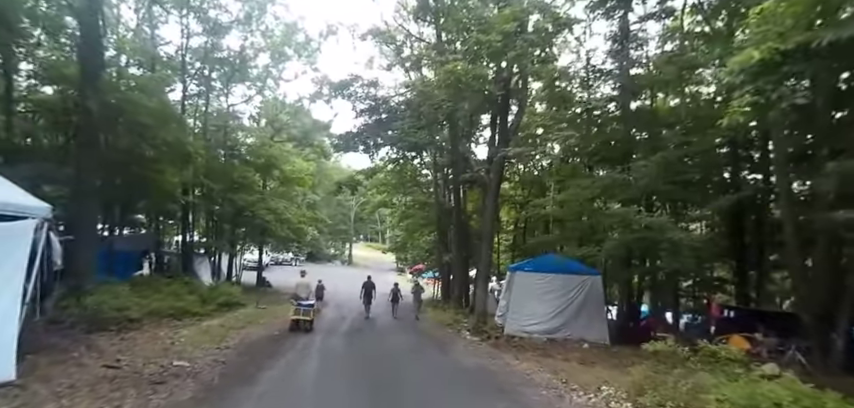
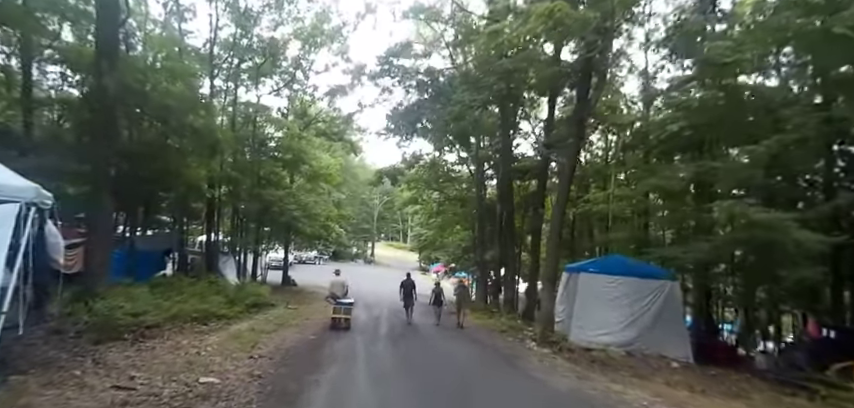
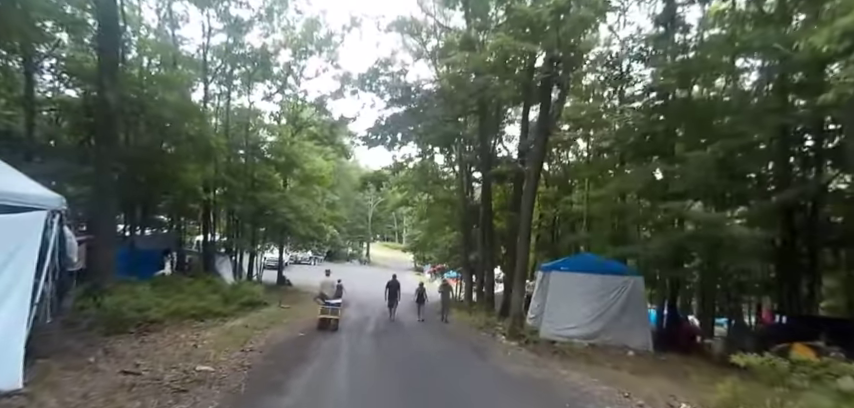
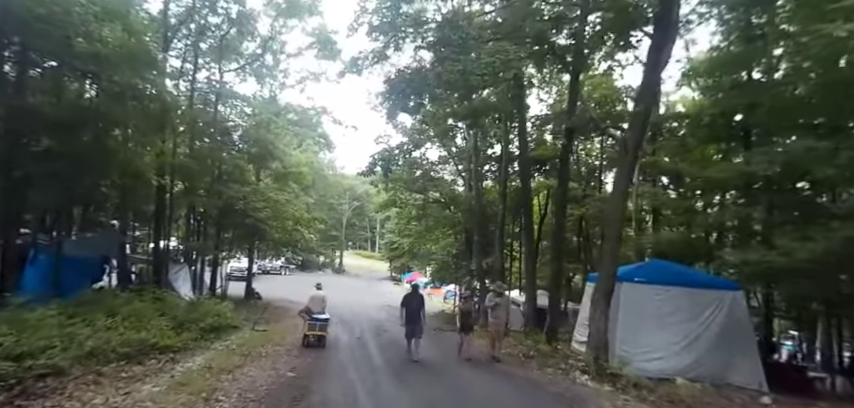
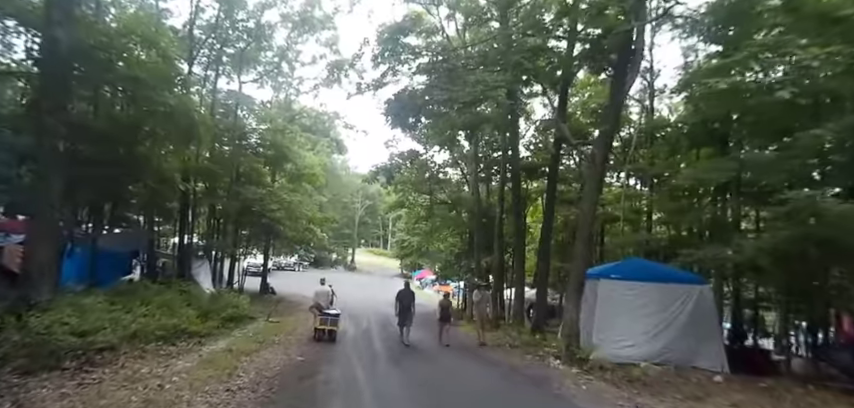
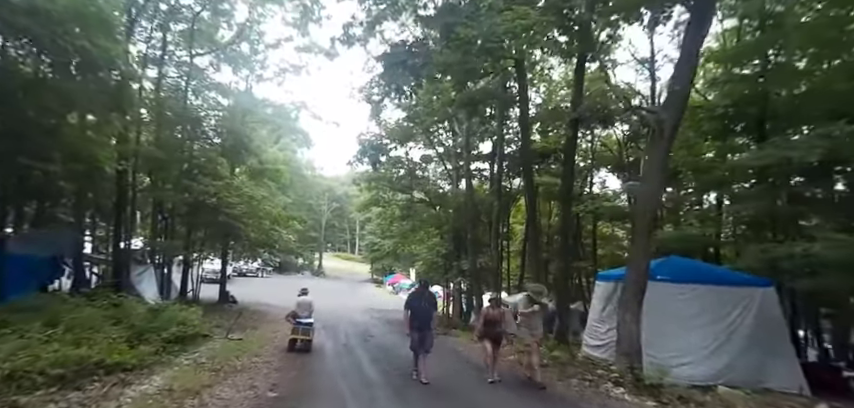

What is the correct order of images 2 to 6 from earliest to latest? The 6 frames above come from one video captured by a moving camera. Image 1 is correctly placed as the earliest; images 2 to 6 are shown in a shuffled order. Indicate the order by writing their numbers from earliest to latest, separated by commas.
3, 2, 5, 4, 6
